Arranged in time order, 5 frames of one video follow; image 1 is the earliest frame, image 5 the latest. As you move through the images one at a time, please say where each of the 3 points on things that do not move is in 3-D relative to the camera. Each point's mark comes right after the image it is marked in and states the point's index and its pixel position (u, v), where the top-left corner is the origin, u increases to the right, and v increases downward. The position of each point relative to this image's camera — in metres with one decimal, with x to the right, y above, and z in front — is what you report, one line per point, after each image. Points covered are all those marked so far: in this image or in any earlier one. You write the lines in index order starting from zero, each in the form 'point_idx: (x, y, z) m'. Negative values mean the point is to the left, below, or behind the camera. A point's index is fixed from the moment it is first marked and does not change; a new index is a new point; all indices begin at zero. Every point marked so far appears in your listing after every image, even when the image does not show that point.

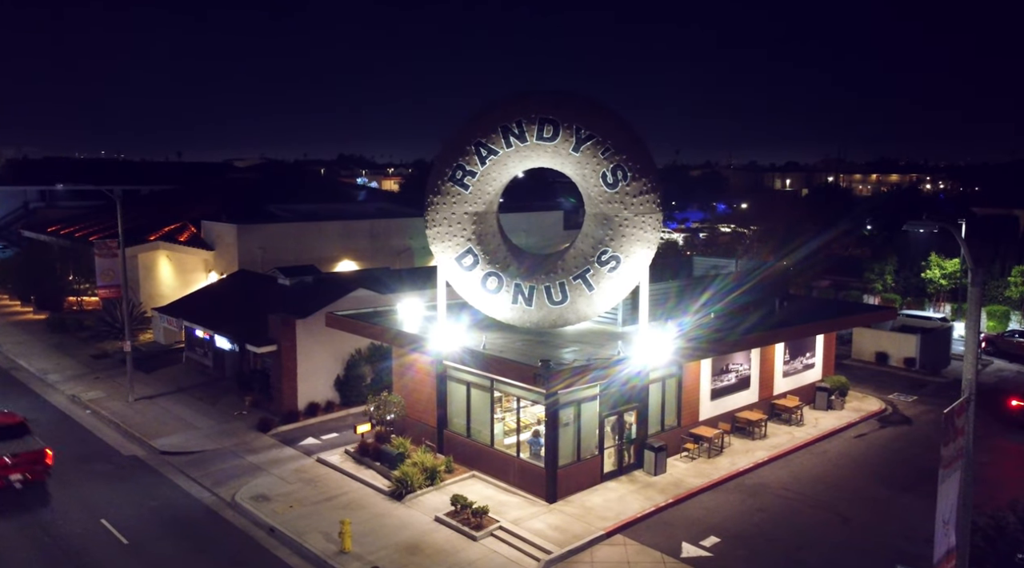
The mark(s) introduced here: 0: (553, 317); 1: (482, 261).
0: (+1.0, -0.8, +18.2) m
1: (-0.7, +0.6, +18.3) m
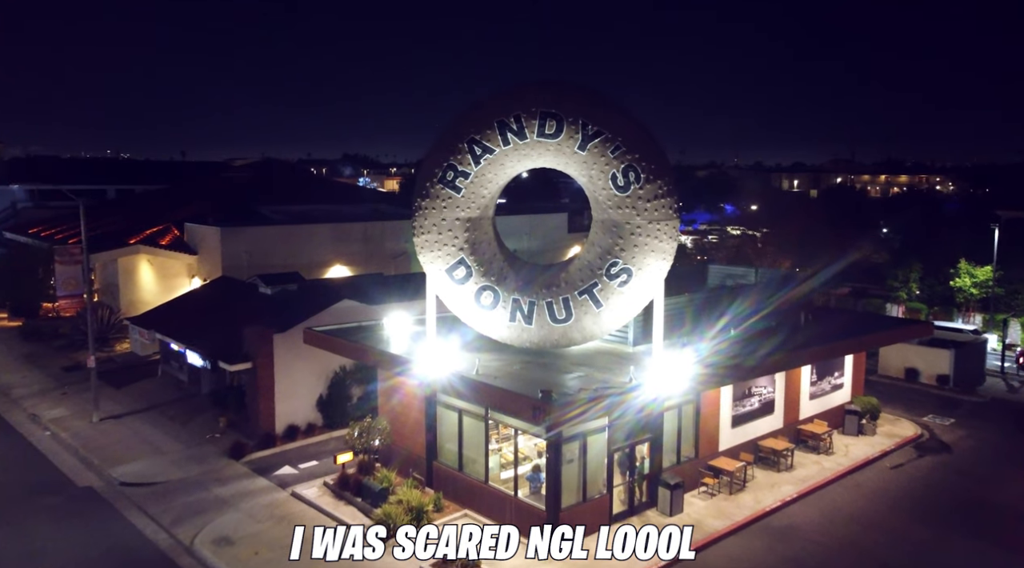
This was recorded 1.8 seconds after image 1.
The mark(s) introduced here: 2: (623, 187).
0: (+0.9, -1.1, +16.1) m
1: (-0.8, +0.2, +16.2) m
2: (+2.2, +1.9, +15.1) m
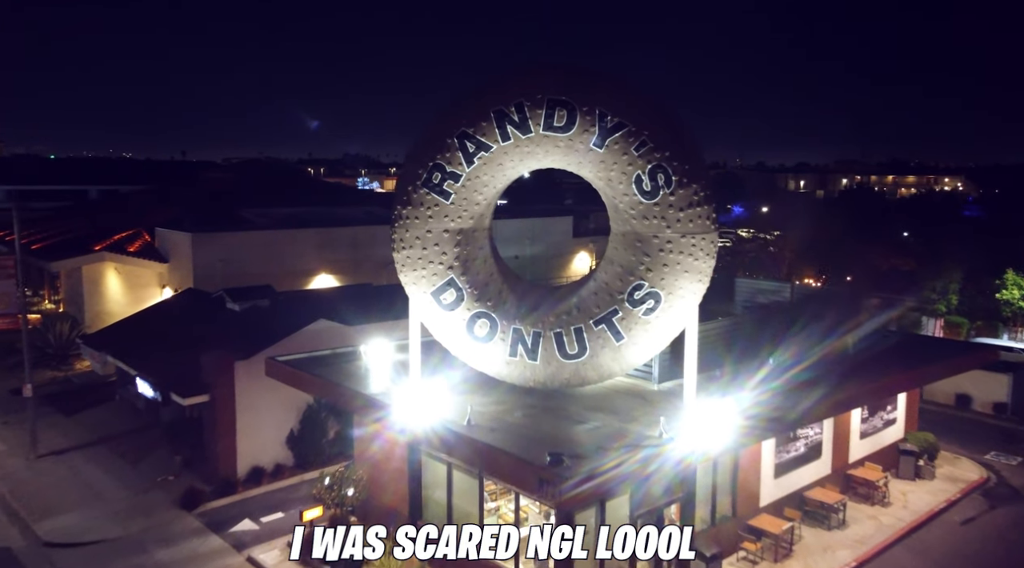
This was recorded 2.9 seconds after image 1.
0: (+0.9, -1.5, +13.1) m
1: (-0.8, -0.2, +13.2) m
2: (+2.2, +1.4, +12.2) m
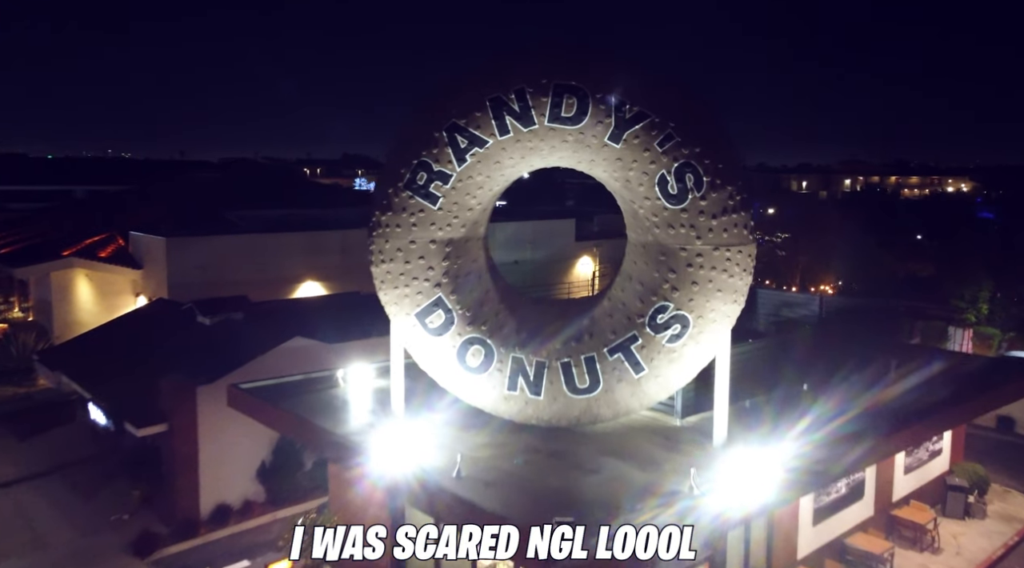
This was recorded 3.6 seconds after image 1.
0: (+0.9, -1.8, +11.0) m
1: (-0.8, -0.5, +11.2) m
2: (+2.2, +1.1, +10.1) m
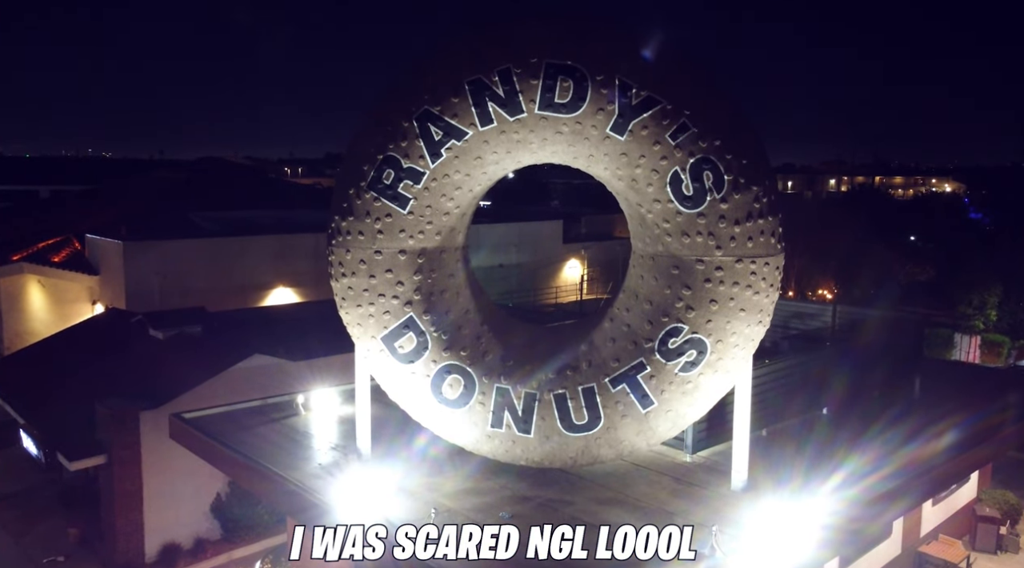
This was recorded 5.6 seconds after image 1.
0: (+0.7, -2.1, +9.3) m
1: (-1.0, -0.7, +9.4) m
2: (+2.0, +0.9, +8.4) m
